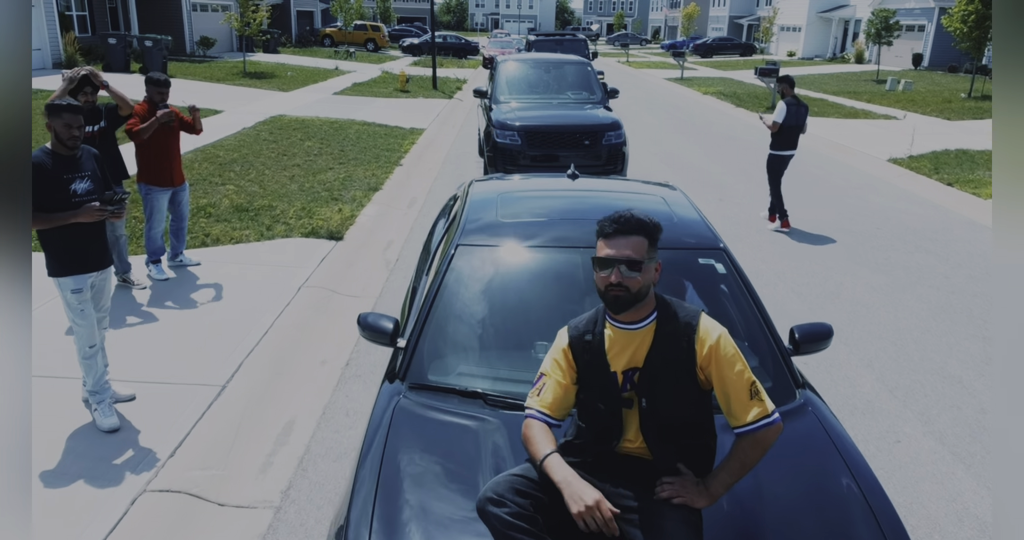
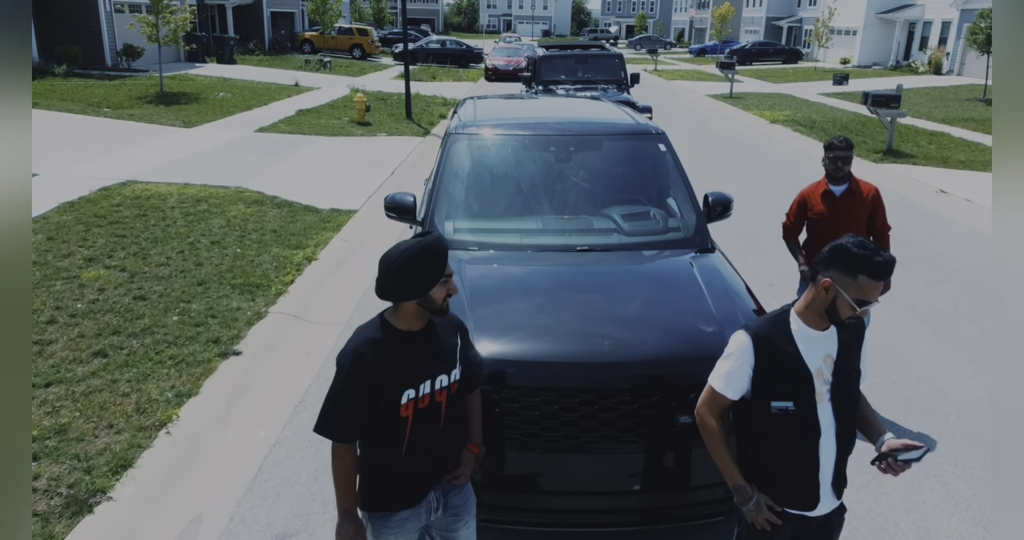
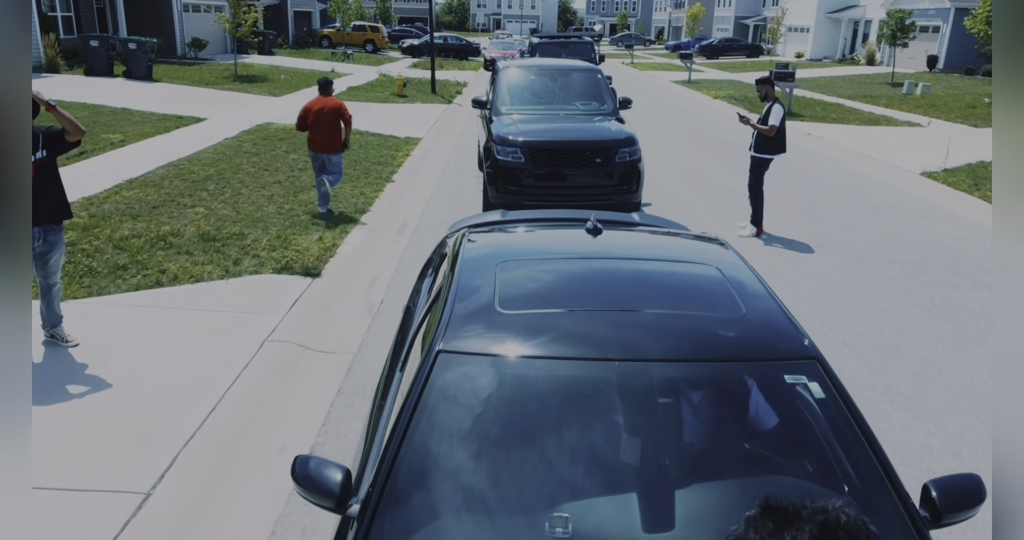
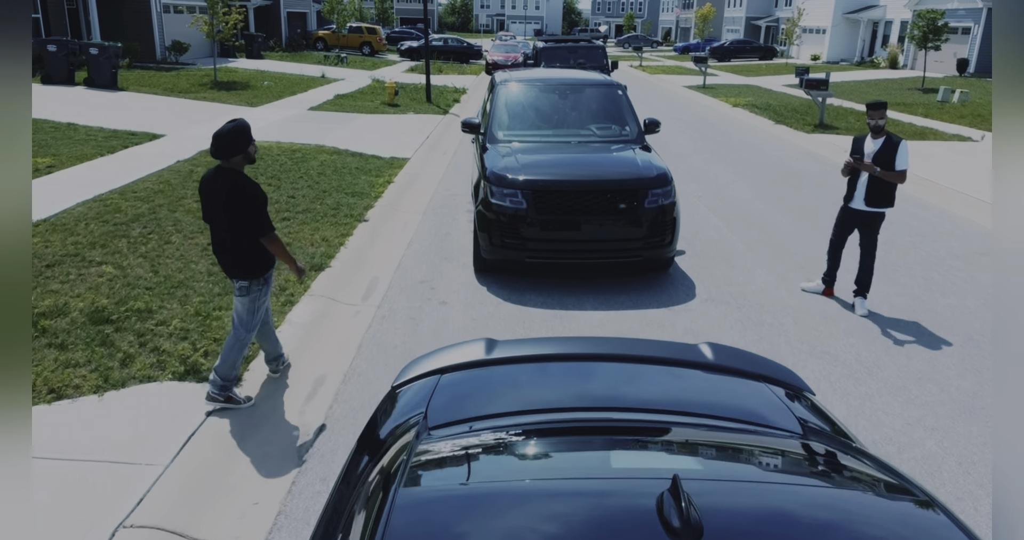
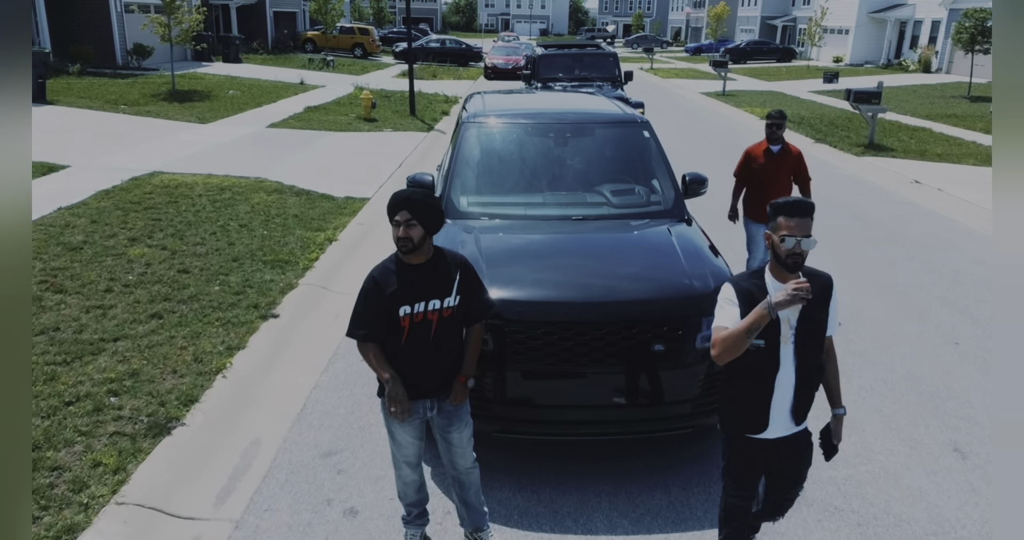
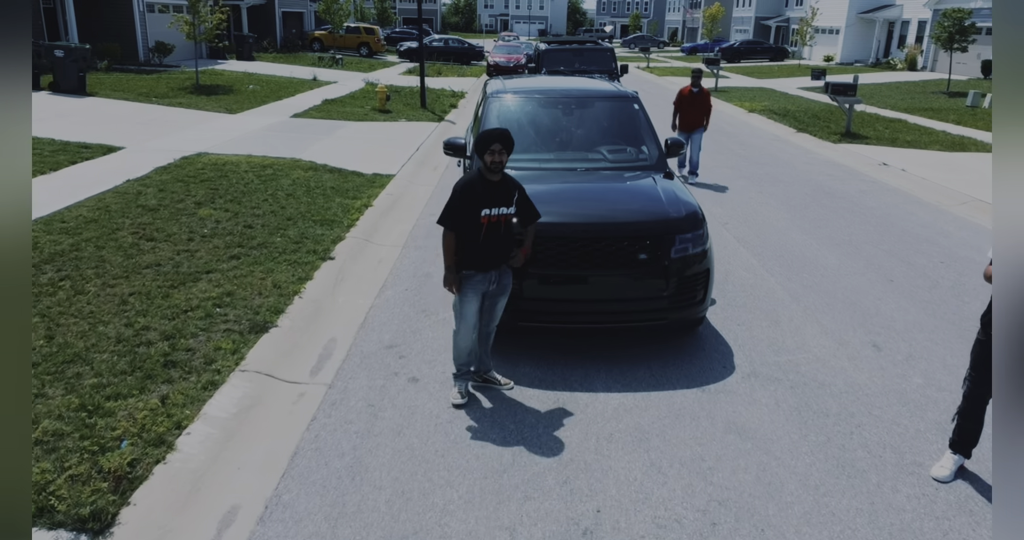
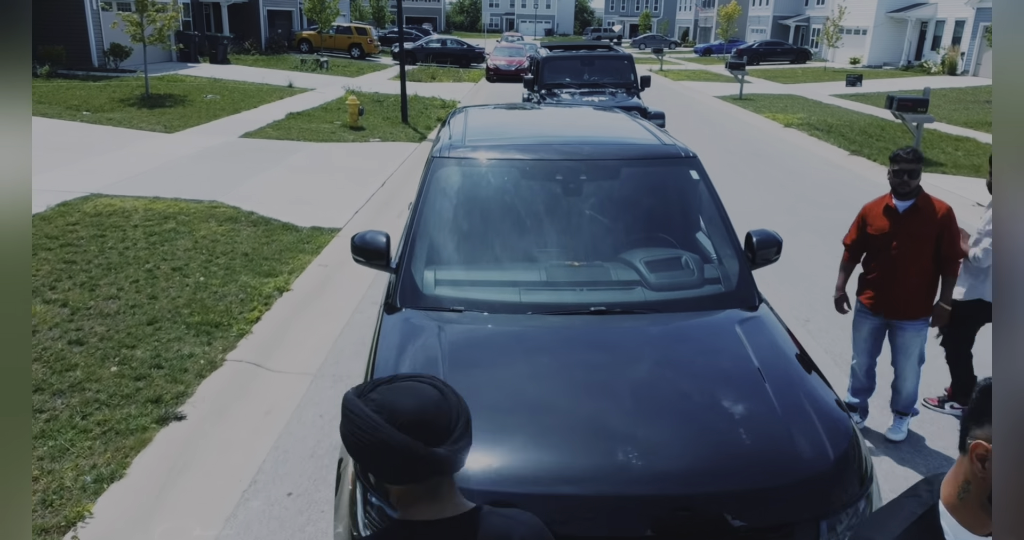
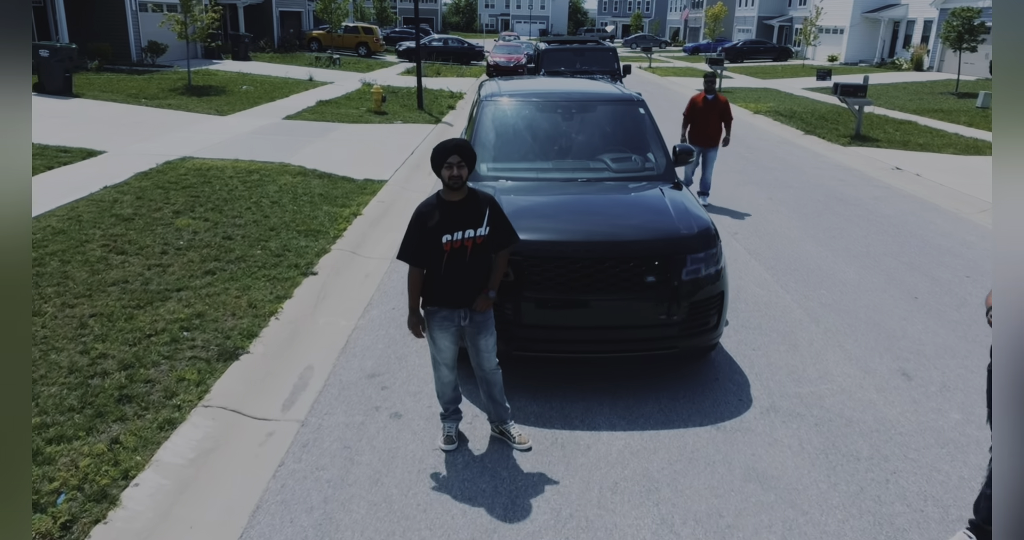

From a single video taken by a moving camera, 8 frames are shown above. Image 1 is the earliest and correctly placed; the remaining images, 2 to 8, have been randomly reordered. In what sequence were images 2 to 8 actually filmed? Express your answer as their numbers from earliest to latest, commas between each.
3, 4, 6, 8, 5, 2, 7
